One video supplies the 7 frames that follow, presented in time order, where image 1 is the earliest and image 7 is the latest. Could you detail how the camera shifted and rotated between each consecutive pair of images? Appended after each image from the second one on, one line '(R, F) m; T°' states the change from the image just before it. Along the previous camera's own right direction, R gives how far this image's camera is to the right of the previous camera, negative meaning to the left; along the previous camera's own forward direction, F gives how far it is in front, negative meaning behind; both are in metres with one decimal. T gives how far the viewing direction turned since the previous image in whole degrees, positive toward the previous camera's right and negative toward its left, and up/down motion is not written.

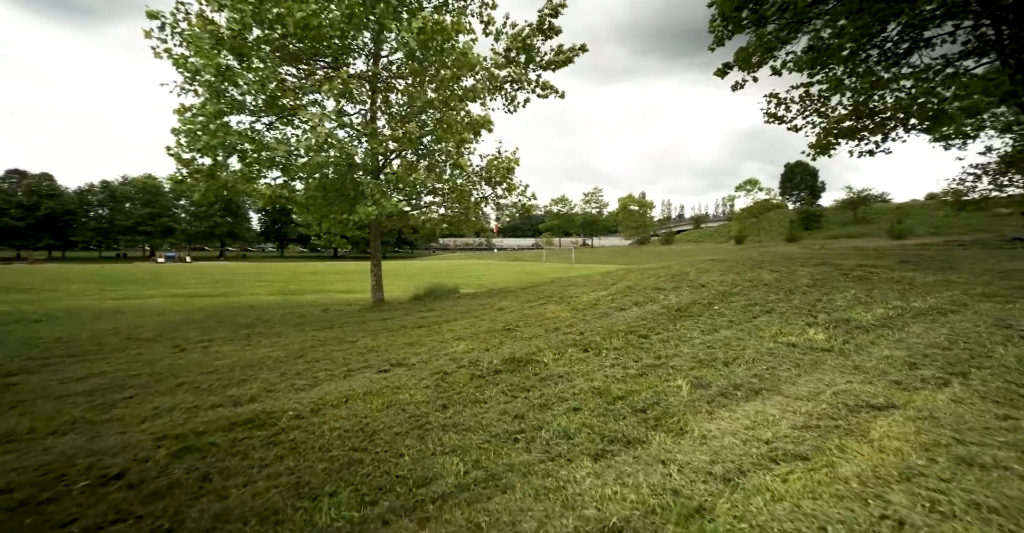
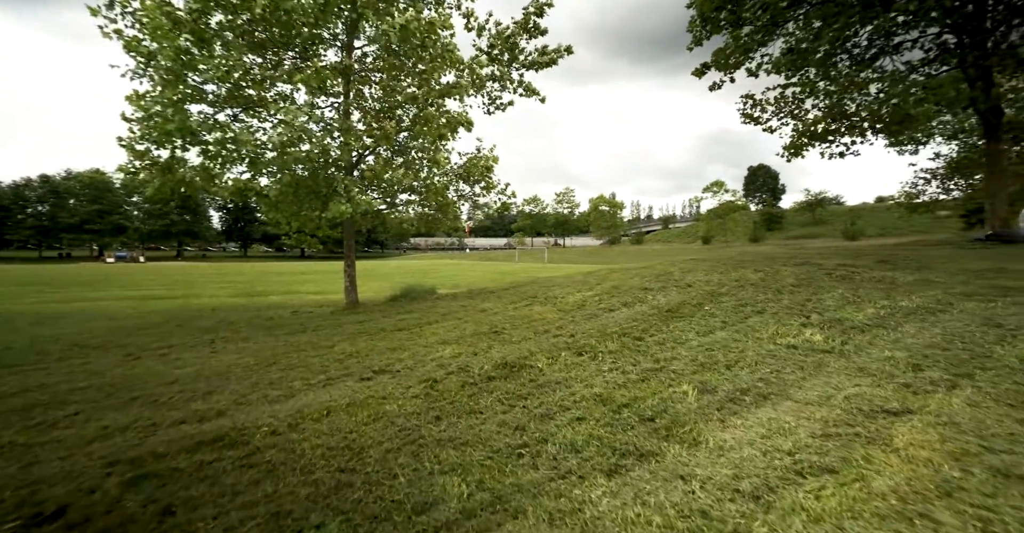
(-0.2, +0.3) m; +3°
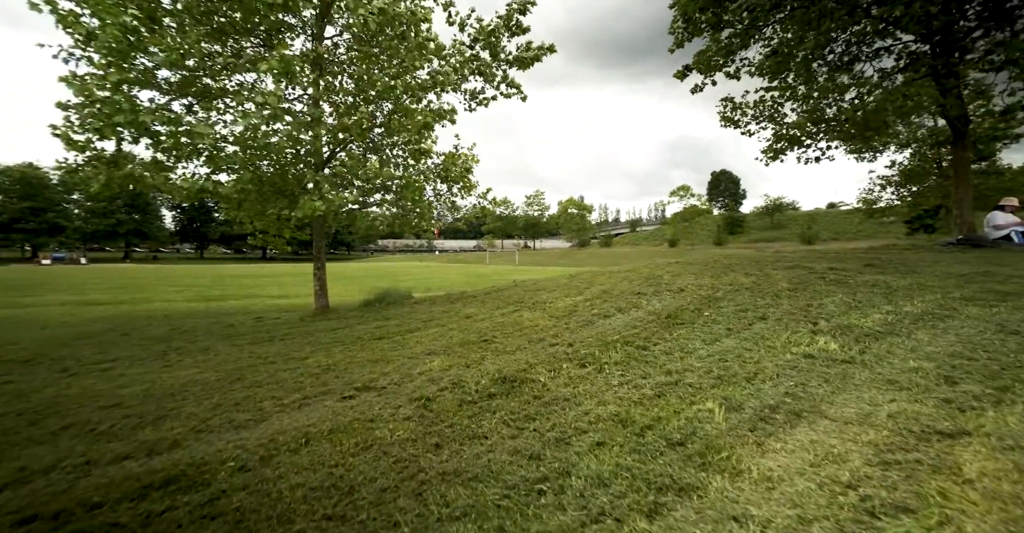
(-0.3, +0.5) m; +4°
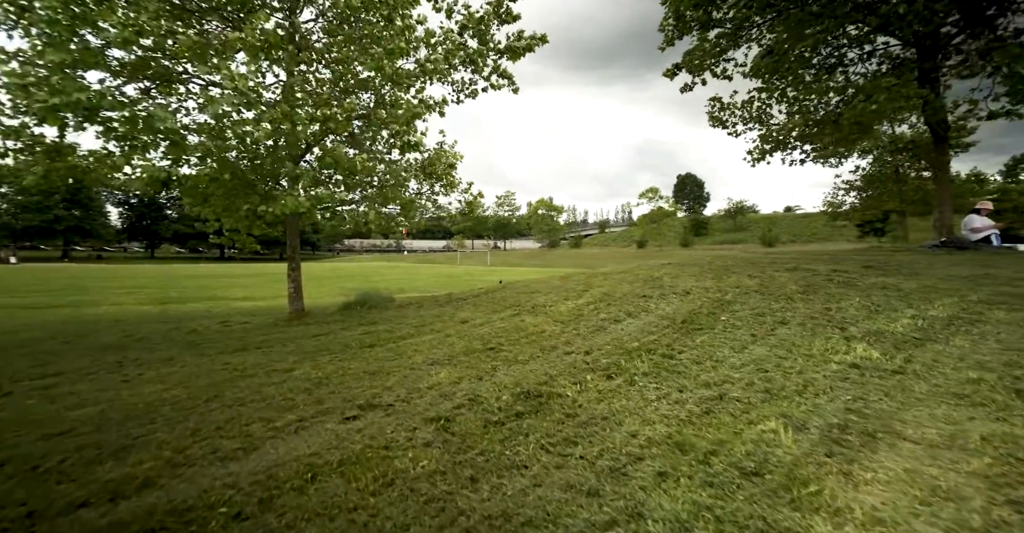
(-0.5, +0.5) m; +4°
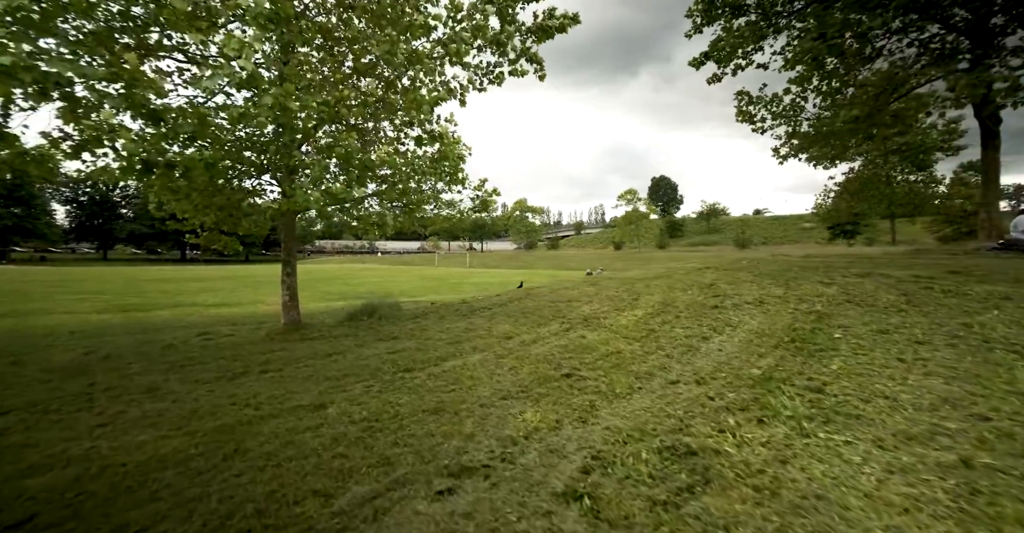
(-1.2, +1.2) m; +3°
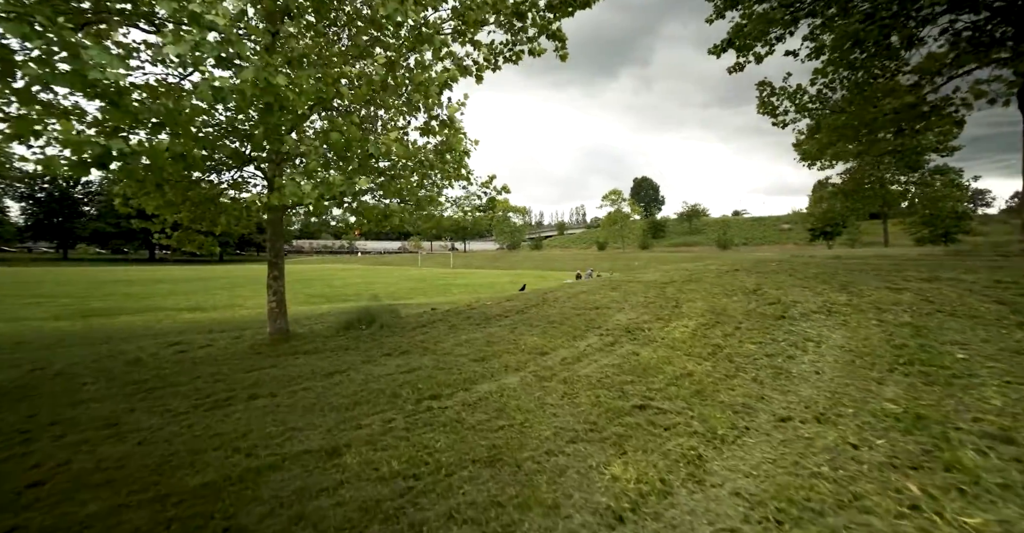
(-0.7, +1.1) m; +2°
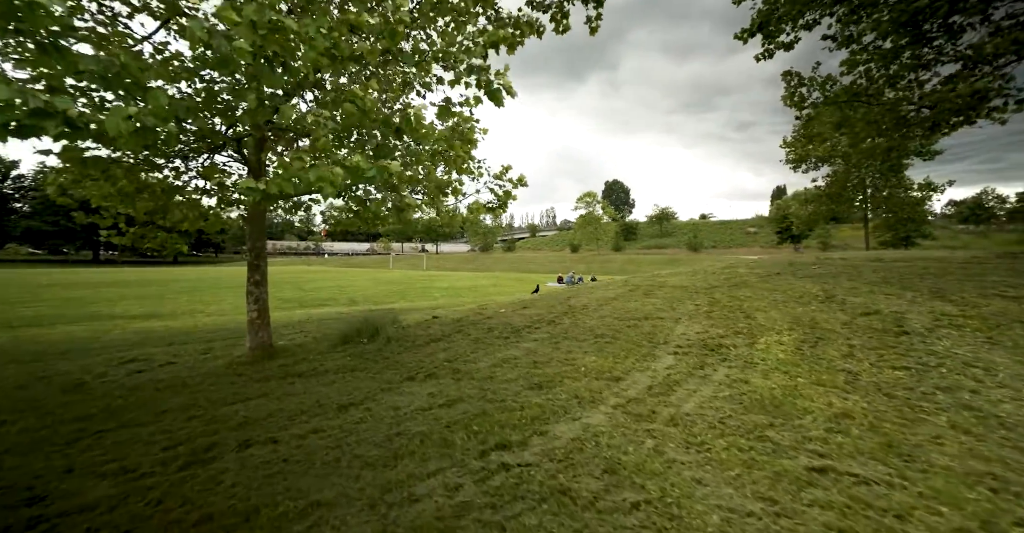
(-1.1, +1.4) m; +3°
